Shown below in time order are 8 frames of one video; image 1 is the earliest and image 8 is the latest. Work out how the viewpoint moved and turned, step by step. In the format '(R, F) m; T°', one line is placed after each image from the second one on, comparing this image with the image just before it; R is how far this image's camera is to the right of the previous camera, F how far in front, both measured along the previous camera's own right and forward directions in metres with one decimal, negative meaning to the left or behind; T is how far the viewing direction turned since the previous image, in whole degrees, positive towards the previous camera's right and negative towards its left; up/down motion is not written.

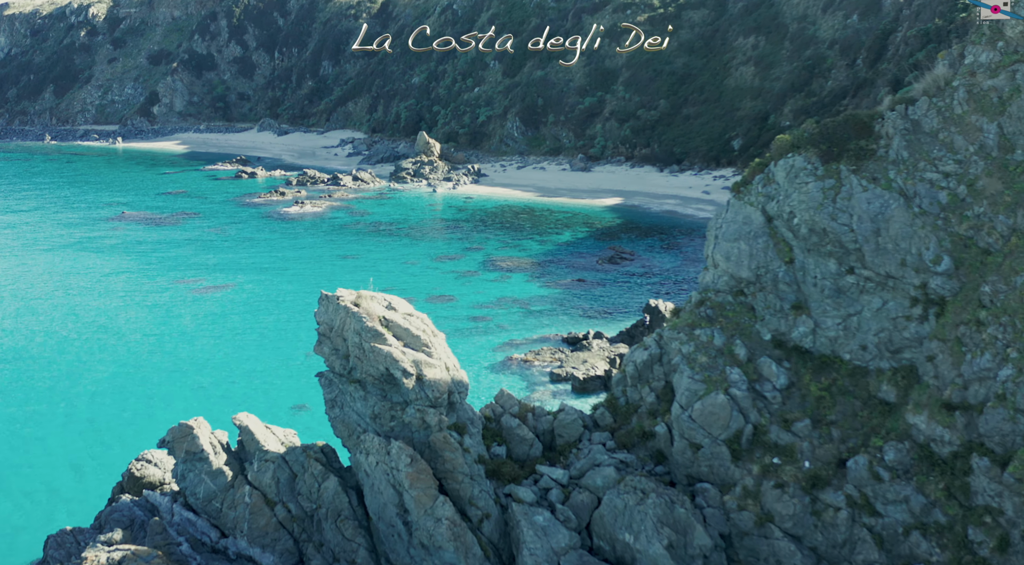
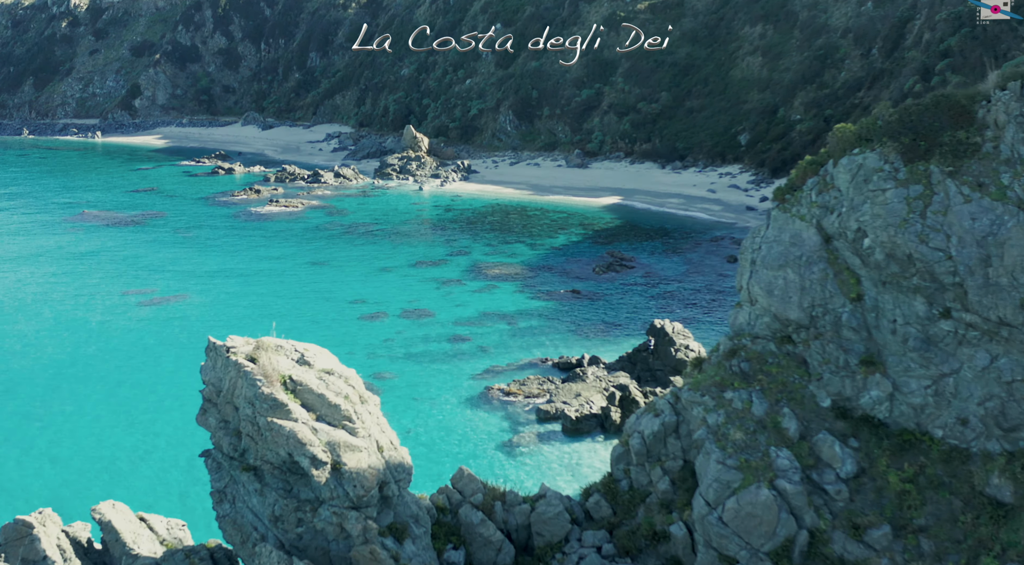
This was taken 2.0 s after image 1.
(+0.6, +5.0) m; 0°
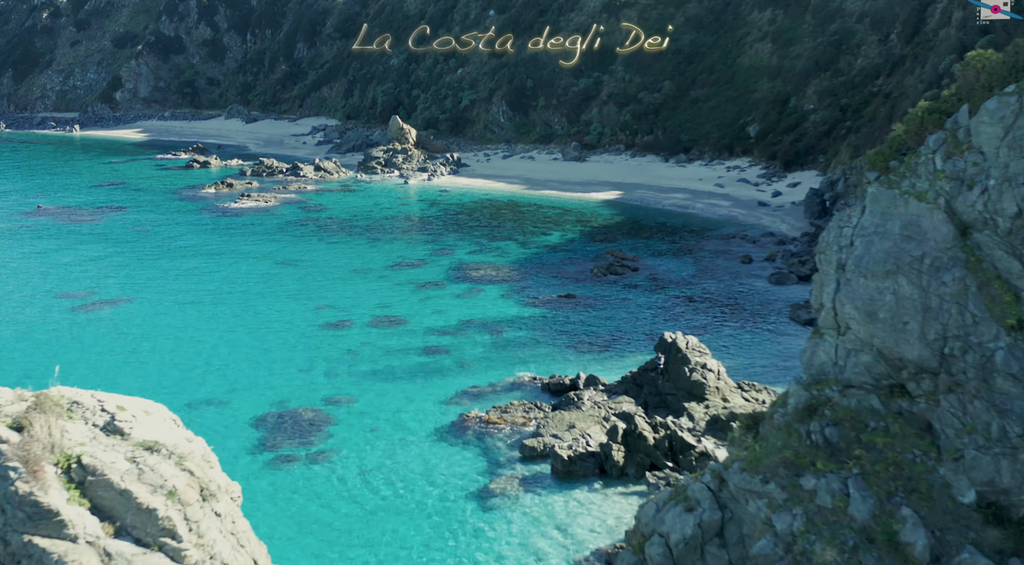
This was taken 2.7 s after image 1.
(+0.5, +5.0) m; 0°
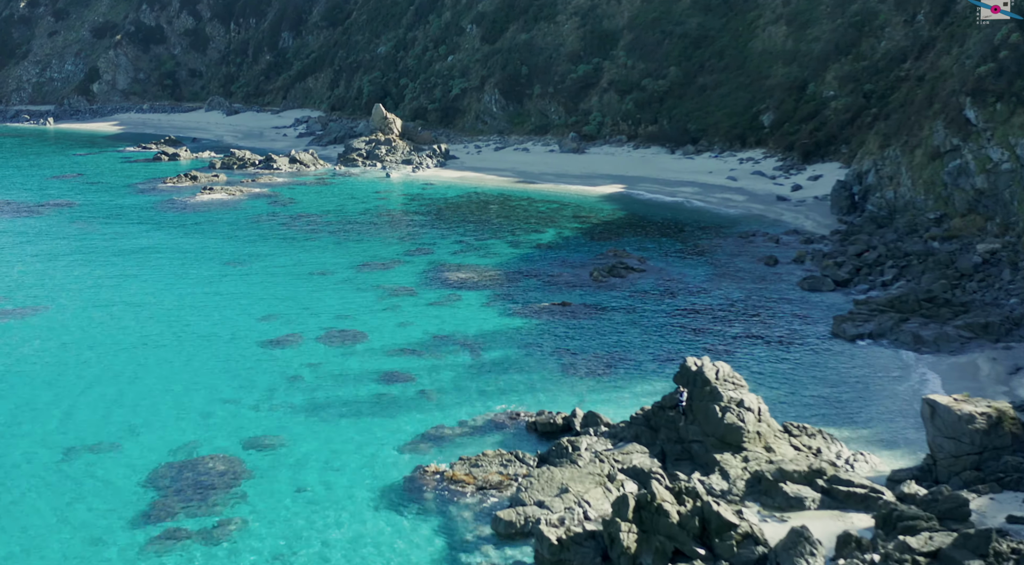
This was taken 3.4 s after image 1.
(+0.5, +5.8) m; 0°
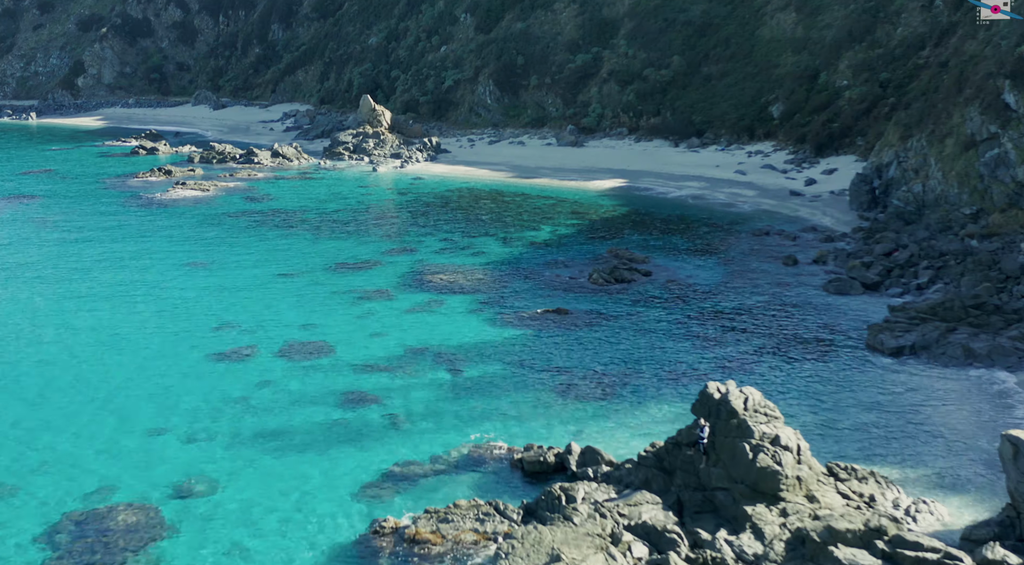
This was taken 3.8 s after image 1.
(+0.3, +3.5) m; 0°
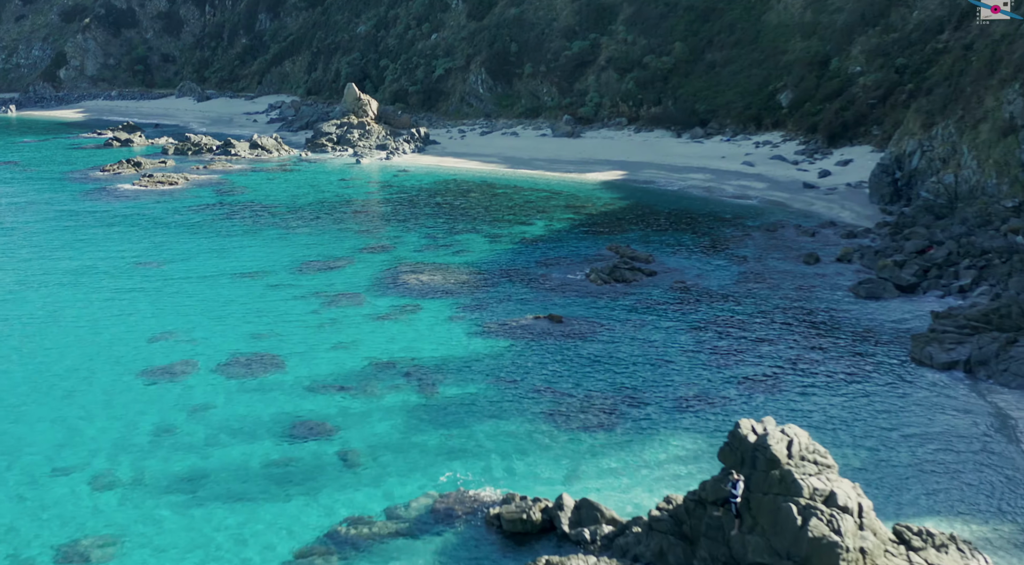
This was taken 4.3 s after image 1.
(+0.3, +3.5) m; 0°
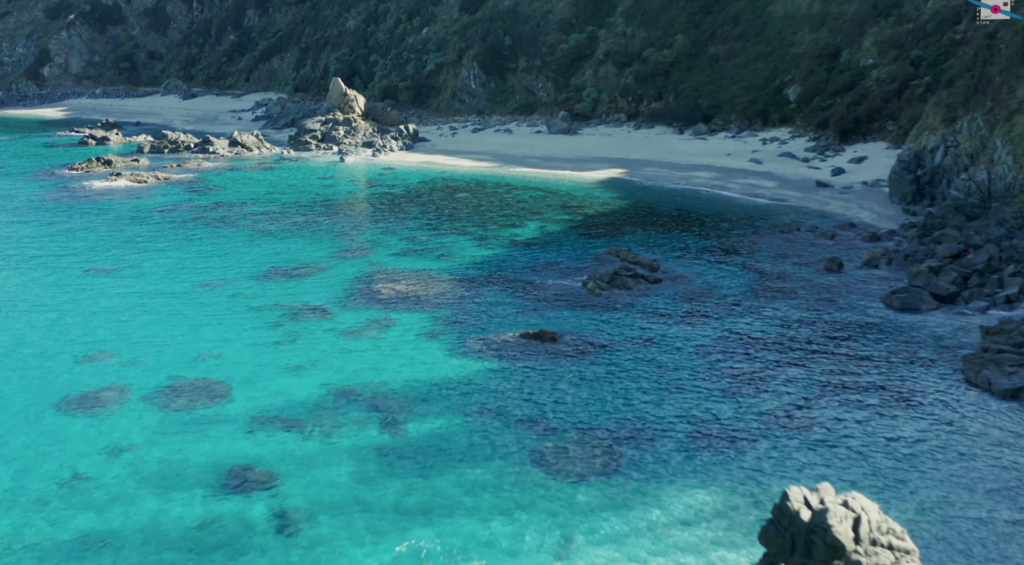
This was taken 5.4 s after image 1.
(+0.3, +3.0) m; 0°
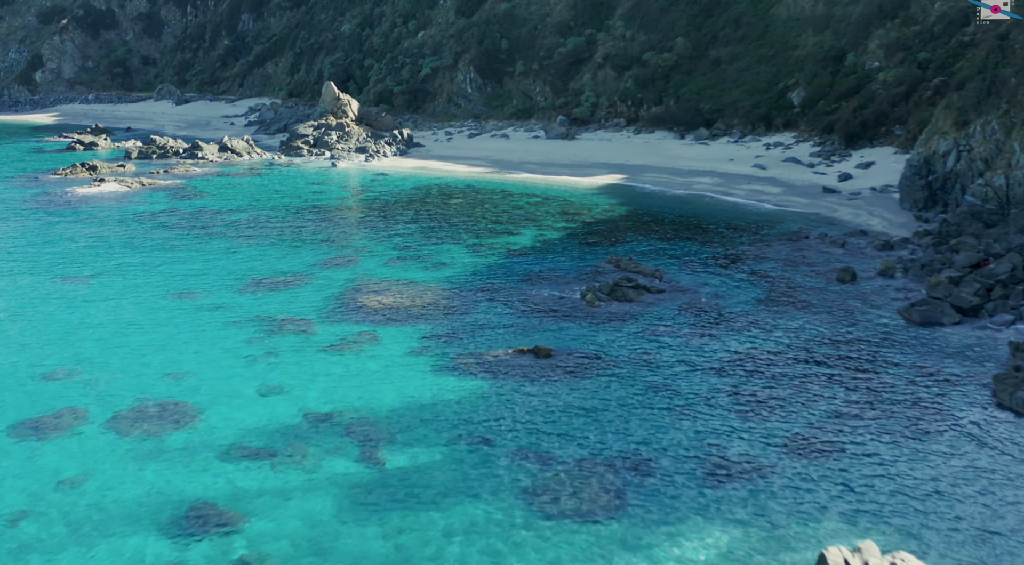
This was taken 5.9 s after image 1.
(+0.1, +1.4) m; 0°
